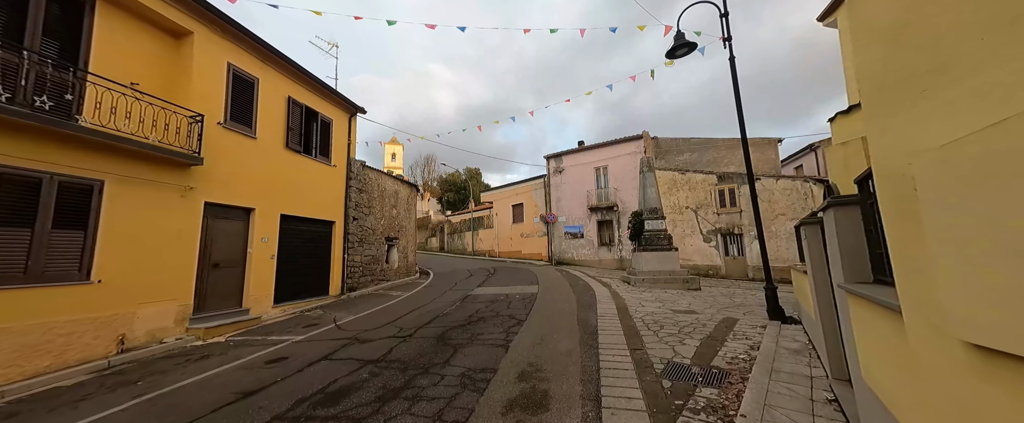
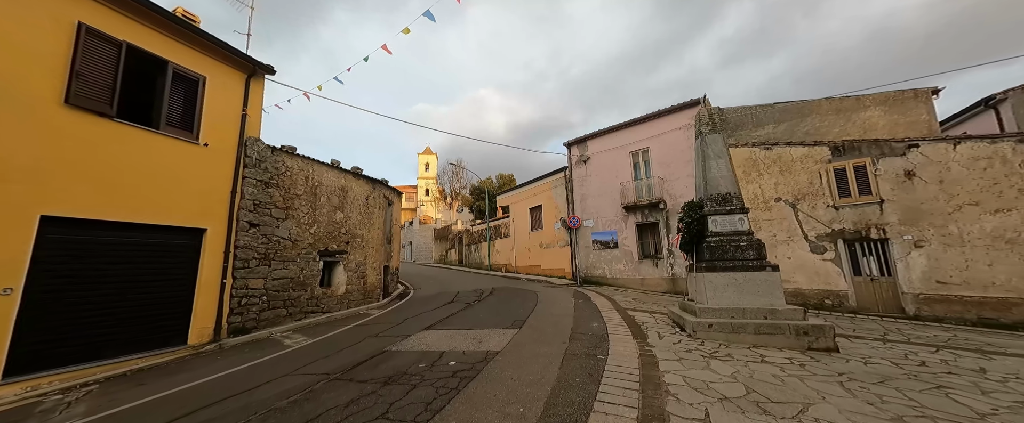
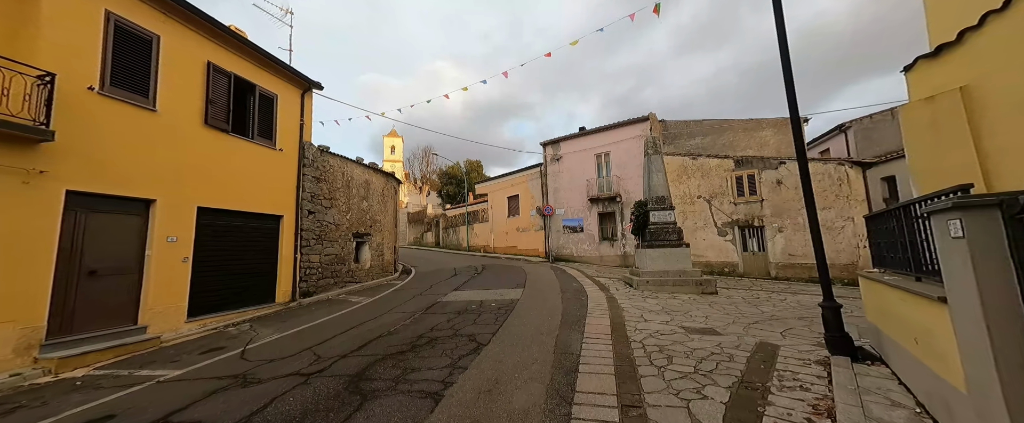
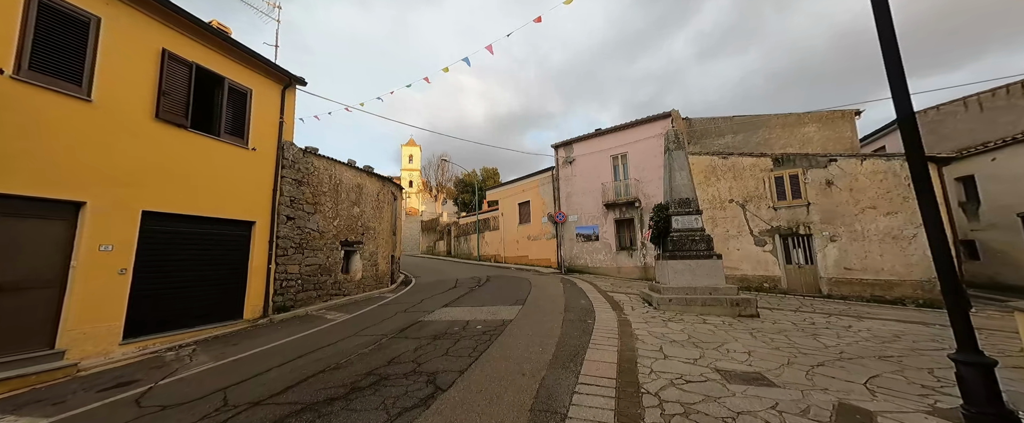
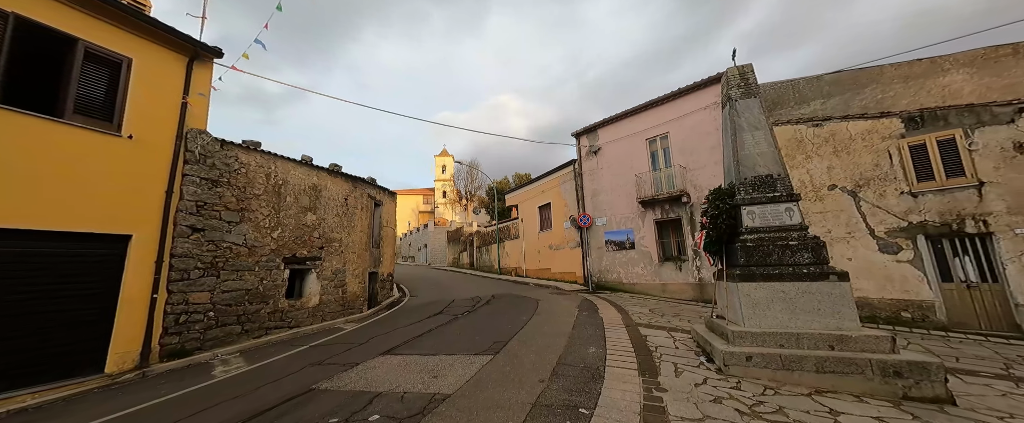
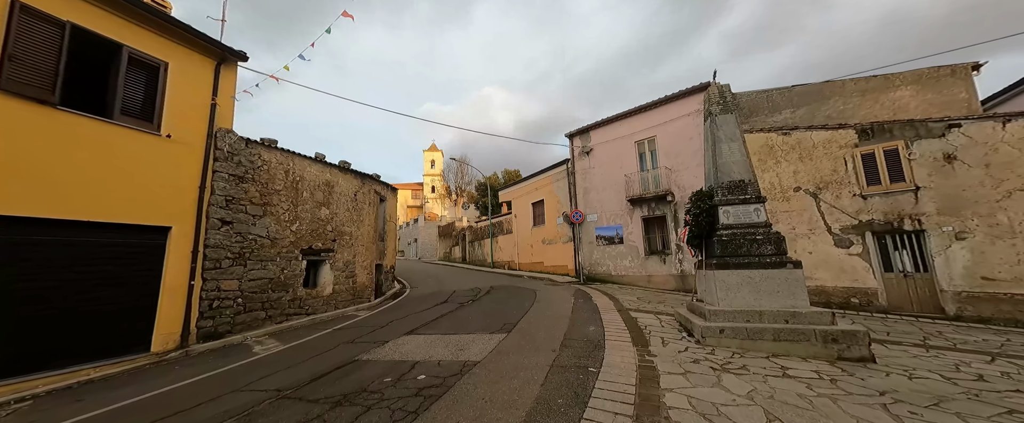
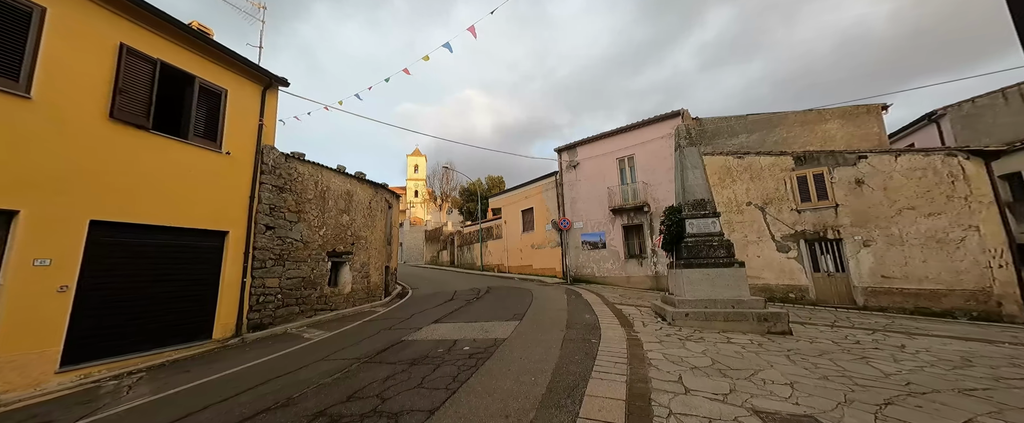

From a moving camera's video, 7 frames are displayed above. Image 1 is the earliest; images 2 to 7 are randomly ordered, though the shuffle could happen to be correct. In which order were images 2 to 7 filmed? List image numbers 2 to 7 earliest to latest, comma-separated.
3, 4, 7, 2, 6, 5
